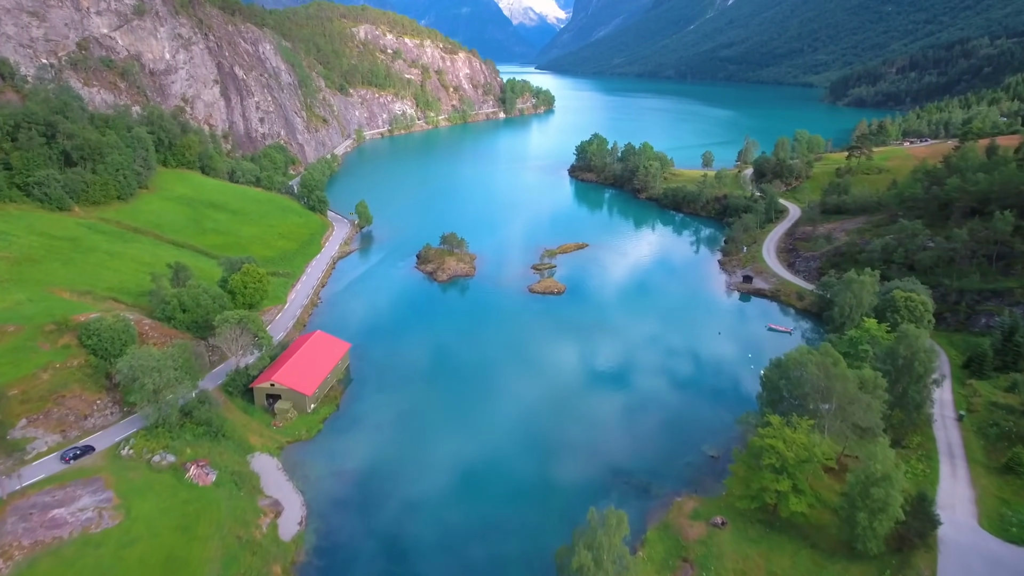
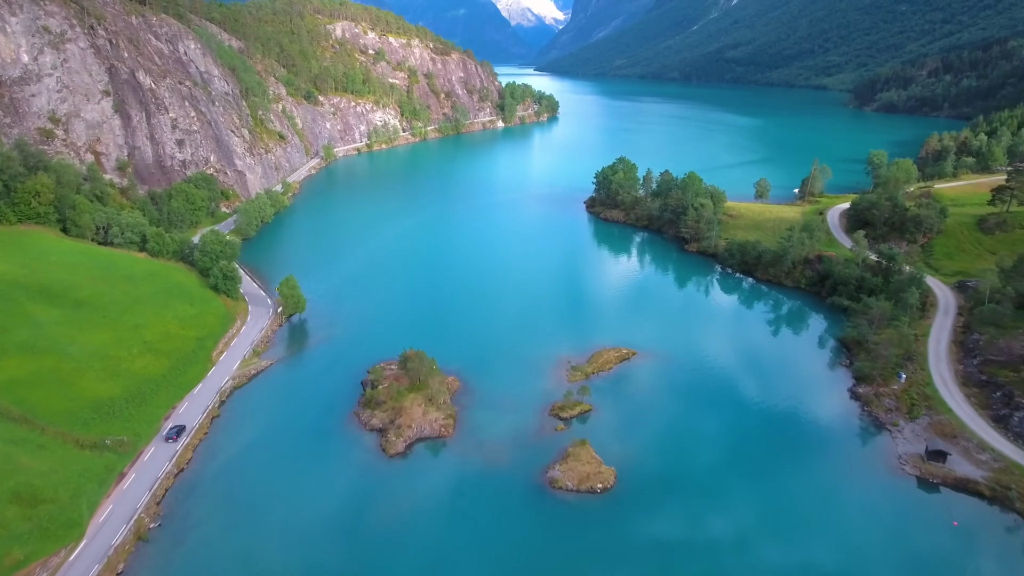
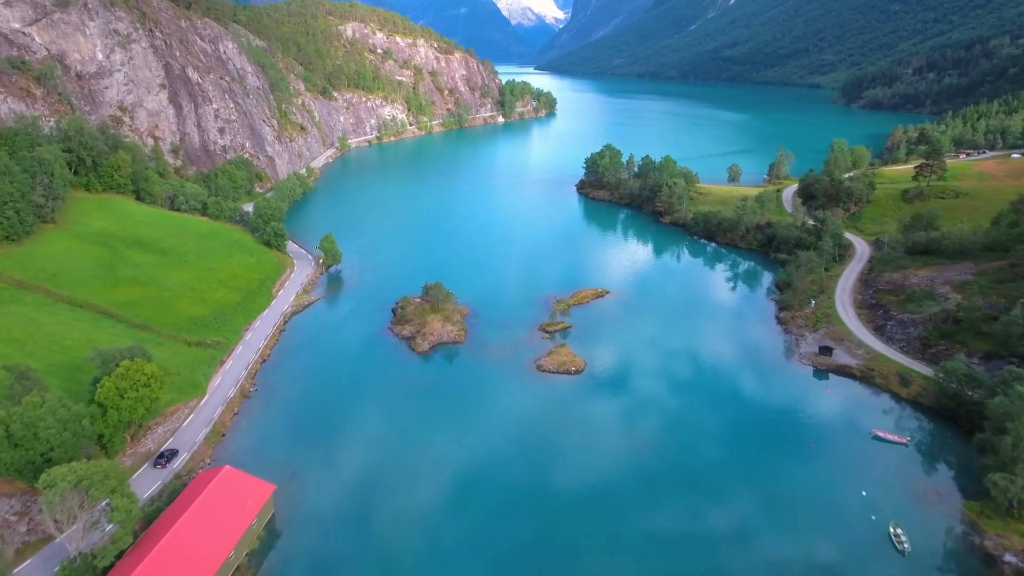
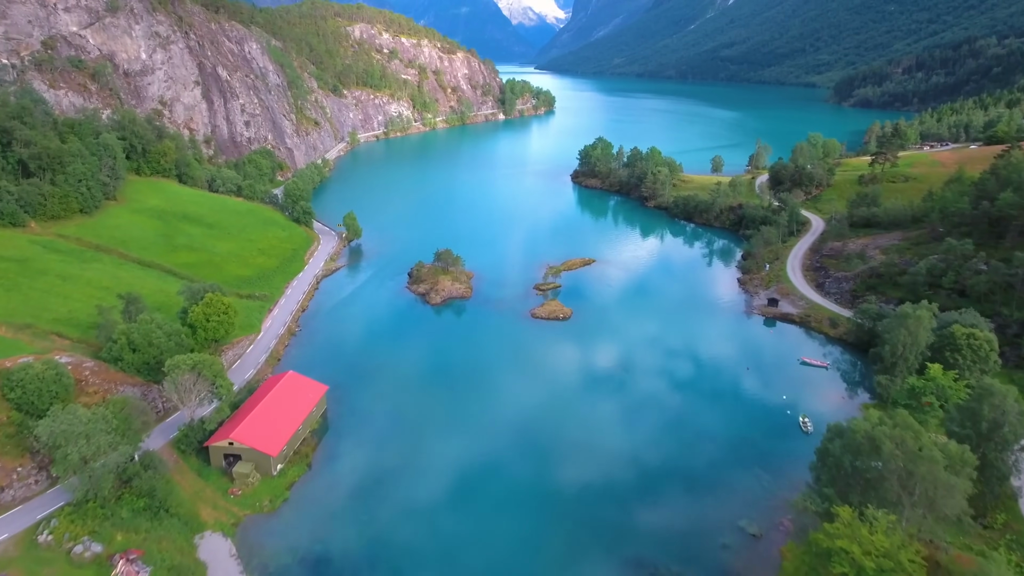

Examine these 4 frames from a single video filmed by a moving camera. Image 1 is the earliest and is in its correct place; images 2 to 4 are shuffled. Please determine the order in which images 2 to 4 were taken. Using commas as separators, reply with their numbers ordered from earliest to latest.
4, 3, 2
